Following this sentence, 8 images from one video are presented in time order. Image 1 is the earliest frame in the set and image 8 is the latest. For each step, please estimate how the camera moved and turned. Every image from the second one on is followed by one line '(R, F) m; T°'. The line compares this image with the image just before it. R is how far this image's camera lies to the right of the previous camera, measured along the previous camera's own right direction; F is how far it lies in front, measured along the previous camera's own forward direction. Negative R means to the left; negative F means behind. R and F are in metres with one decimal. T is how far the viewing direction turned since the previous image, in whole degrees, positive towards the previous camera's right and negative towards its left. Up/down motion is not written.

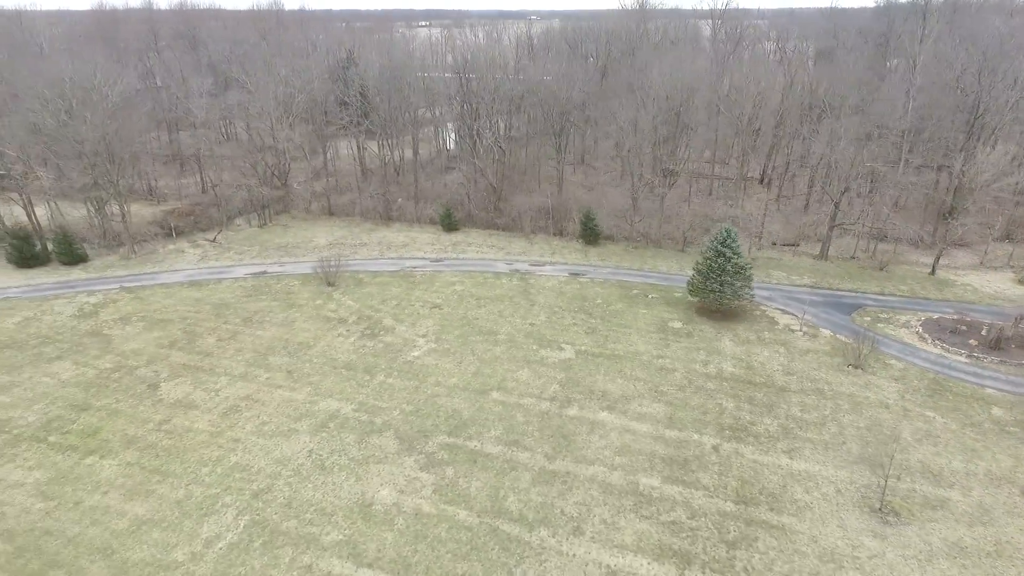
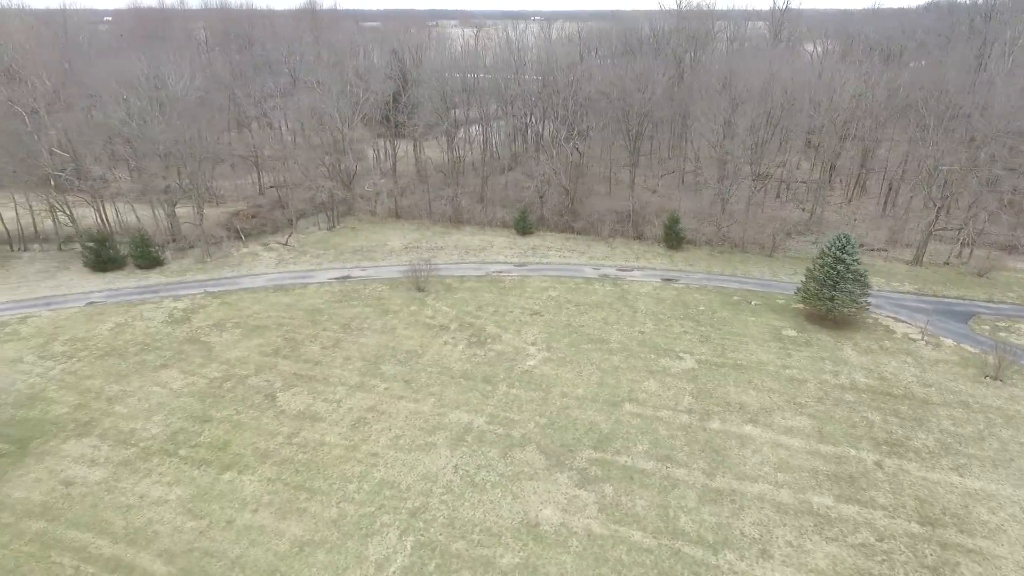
(-4.3, +0.7) m; 0°
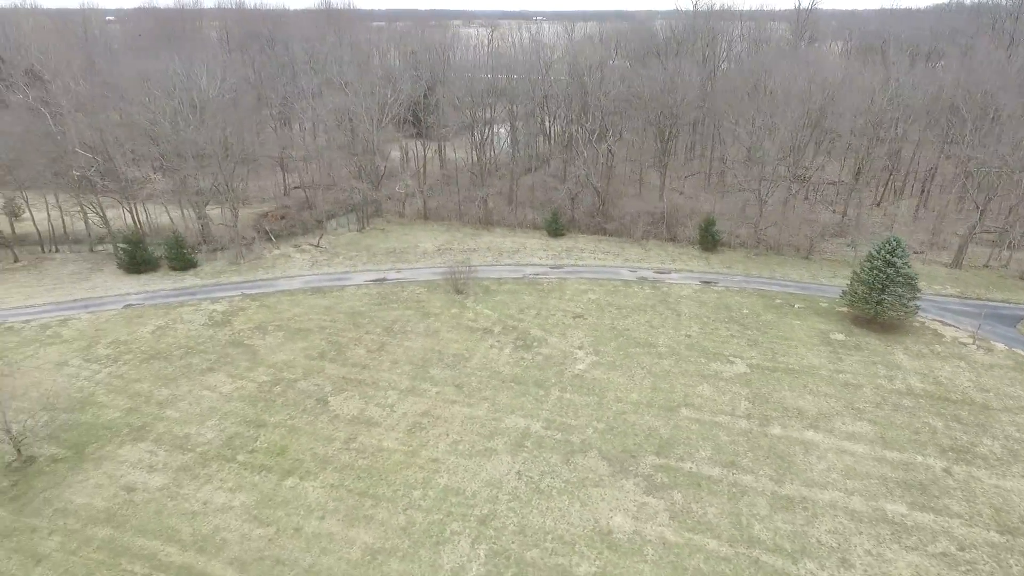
(-1.8, +0.2) m; 0°
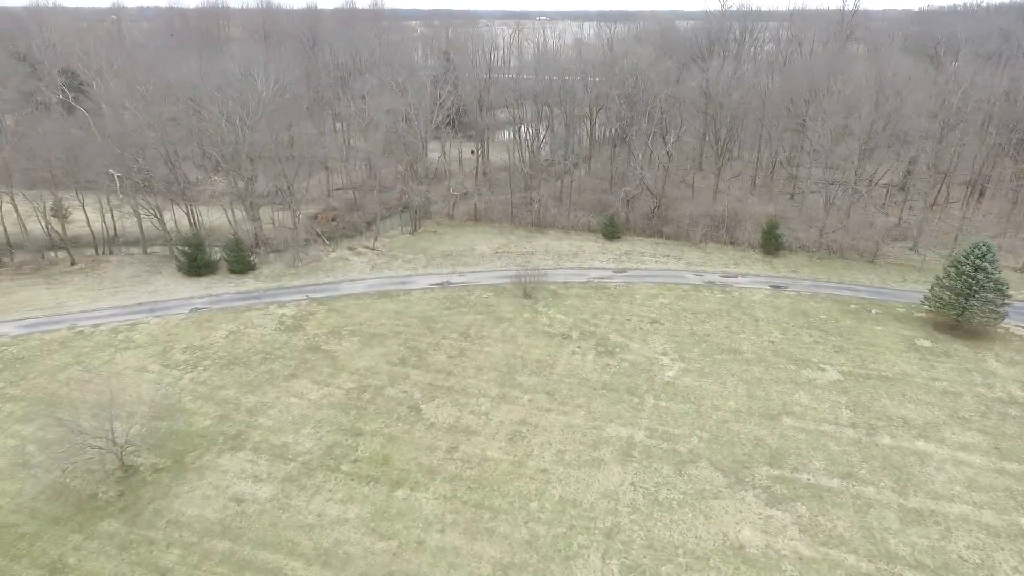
(-3.1, +0.4) m; 0°
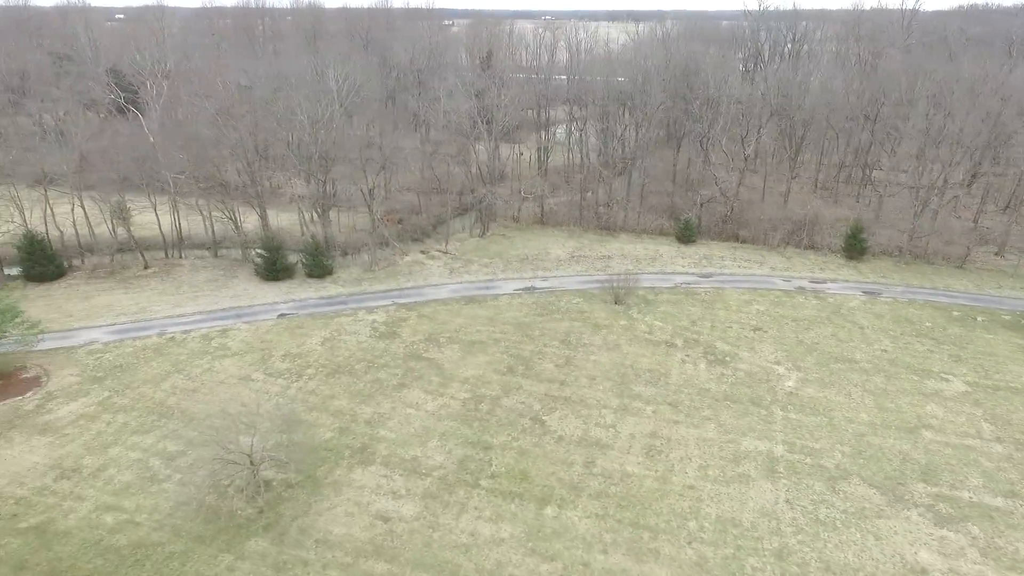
(-3.9, +0.6) m; 0°
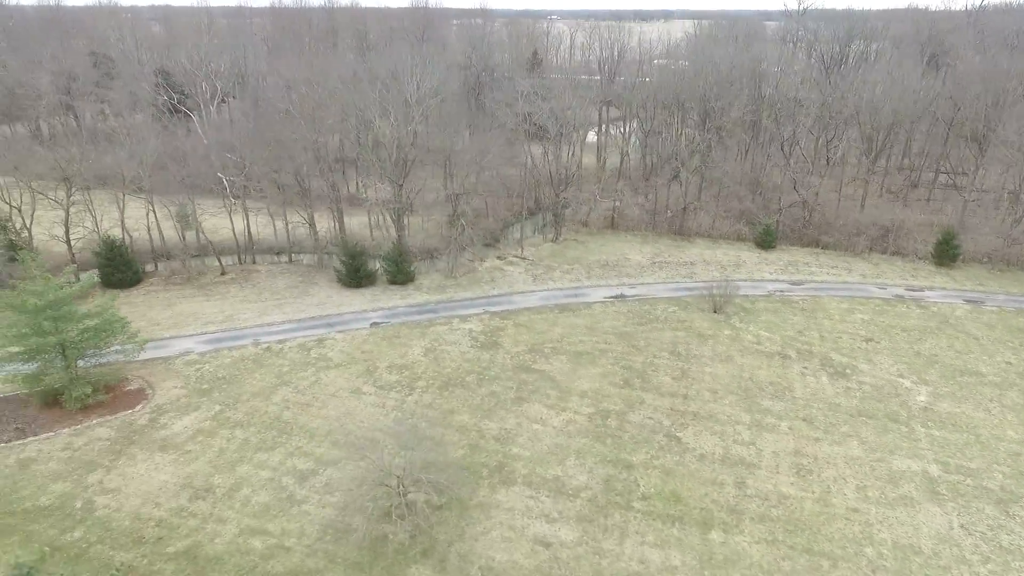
(-3.9, +0.7) m; 0°
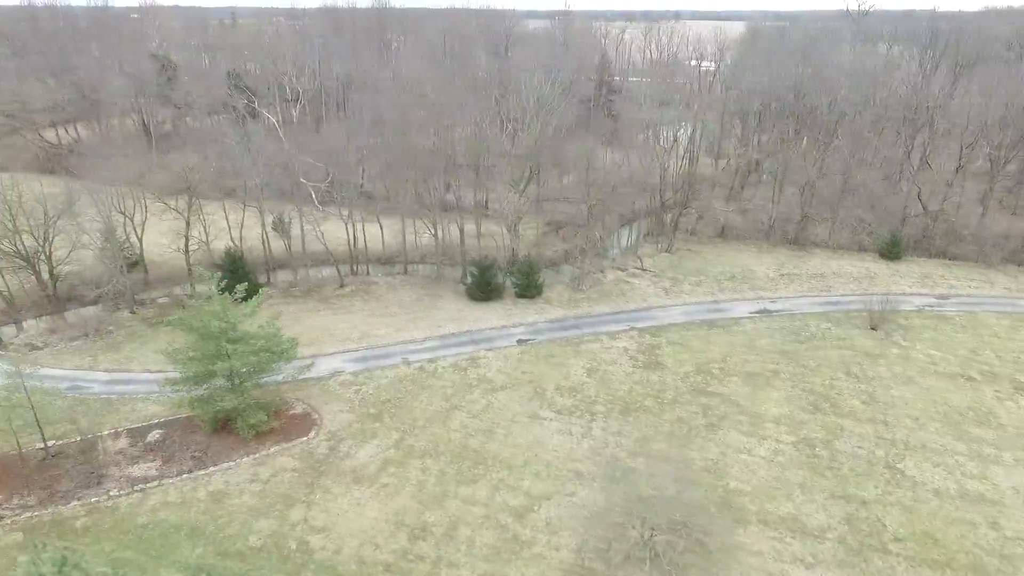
(-5.8, +1.1) m; 0°
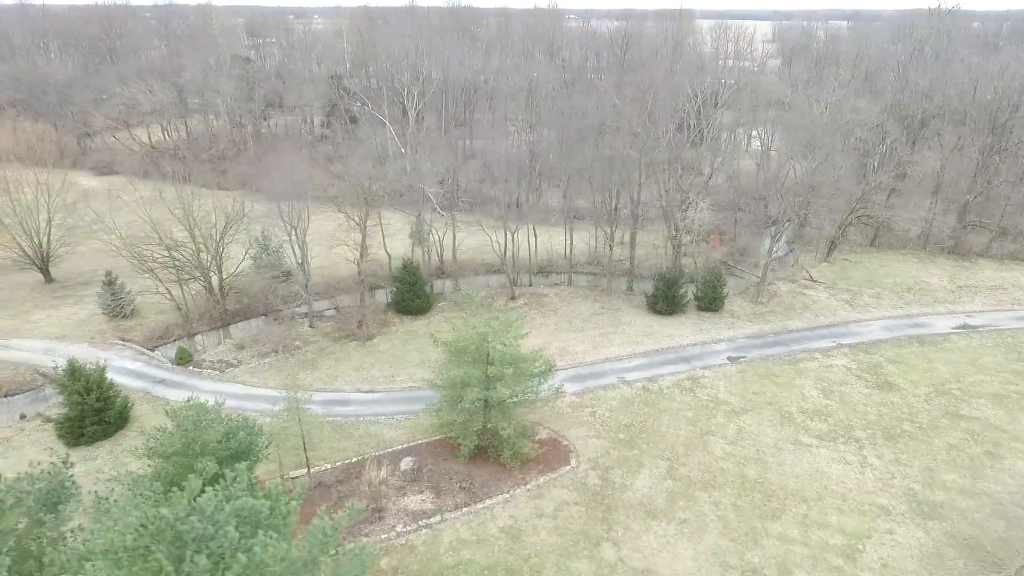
(-7.6, +1.1) m; 0°
